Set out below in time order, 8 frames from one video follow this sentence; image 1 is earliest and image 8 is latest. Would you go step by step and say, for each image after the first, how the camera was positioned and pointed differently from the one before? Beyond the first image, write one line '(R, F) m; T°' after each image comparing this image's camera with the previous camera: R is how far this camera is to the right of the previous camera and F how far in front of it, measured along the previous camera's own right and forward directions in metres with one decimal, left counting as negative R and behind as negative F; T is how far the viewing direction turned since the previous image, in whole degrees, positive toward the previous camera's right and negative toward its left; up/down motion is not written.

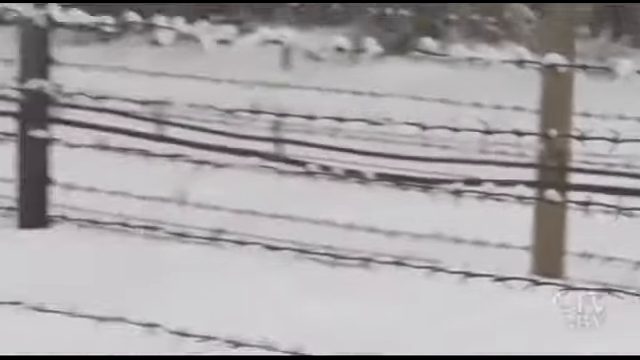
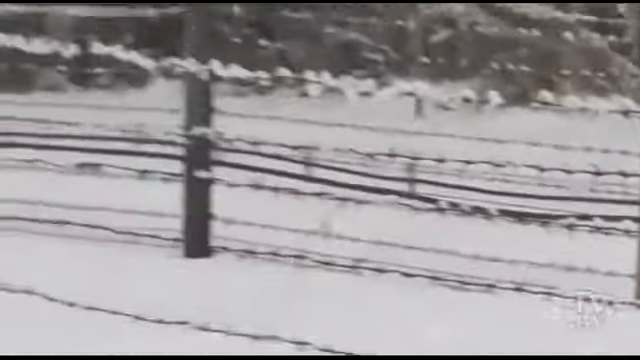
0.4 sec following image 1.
(0.0, -0.5) m; -5°
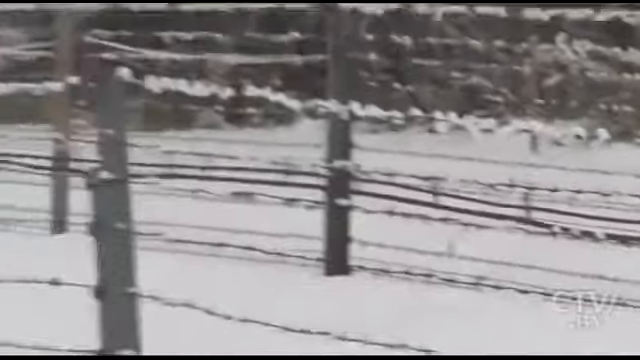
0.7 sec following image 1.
(0.0, -0.5) m; -5°
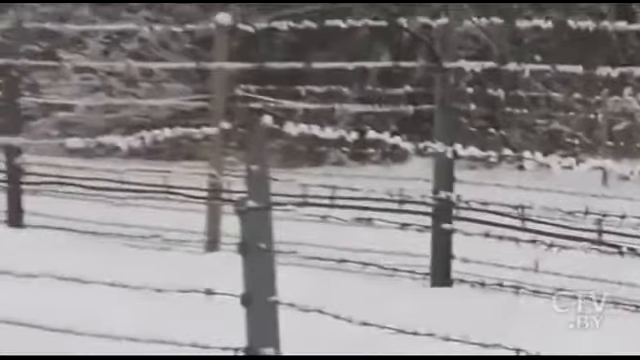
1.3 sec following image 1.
(0.0, -0.9) m; -5°
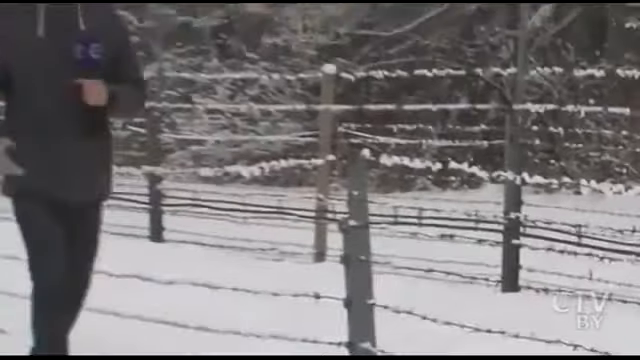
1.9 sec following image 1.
(0.0, -1.1) m; -4°
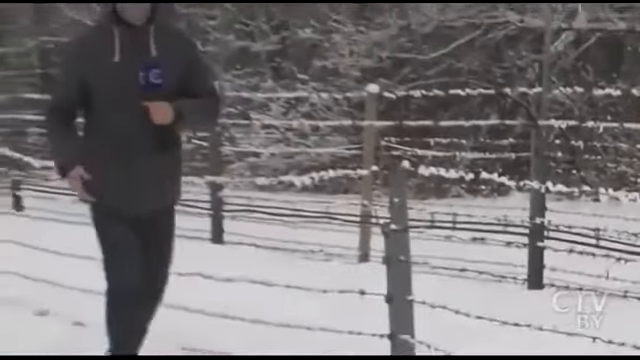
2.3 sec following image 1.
(0.0, -0.7) m; -2°
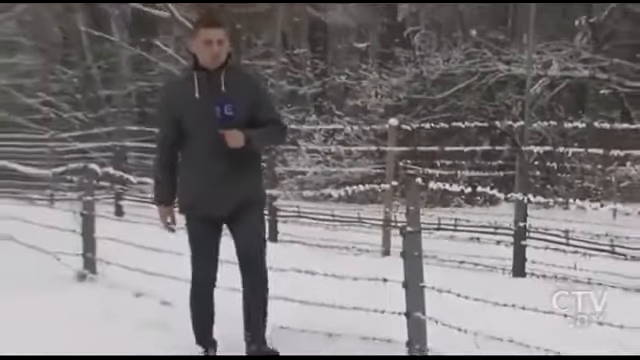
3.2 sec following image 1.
(0.0, -2.1) m; -1°
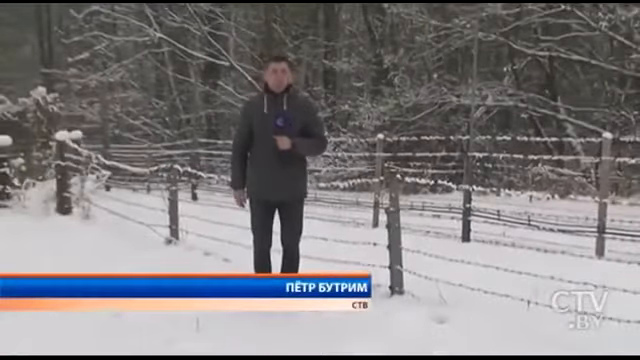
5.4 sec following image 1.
(-0.3, -4.3) m; +1°
